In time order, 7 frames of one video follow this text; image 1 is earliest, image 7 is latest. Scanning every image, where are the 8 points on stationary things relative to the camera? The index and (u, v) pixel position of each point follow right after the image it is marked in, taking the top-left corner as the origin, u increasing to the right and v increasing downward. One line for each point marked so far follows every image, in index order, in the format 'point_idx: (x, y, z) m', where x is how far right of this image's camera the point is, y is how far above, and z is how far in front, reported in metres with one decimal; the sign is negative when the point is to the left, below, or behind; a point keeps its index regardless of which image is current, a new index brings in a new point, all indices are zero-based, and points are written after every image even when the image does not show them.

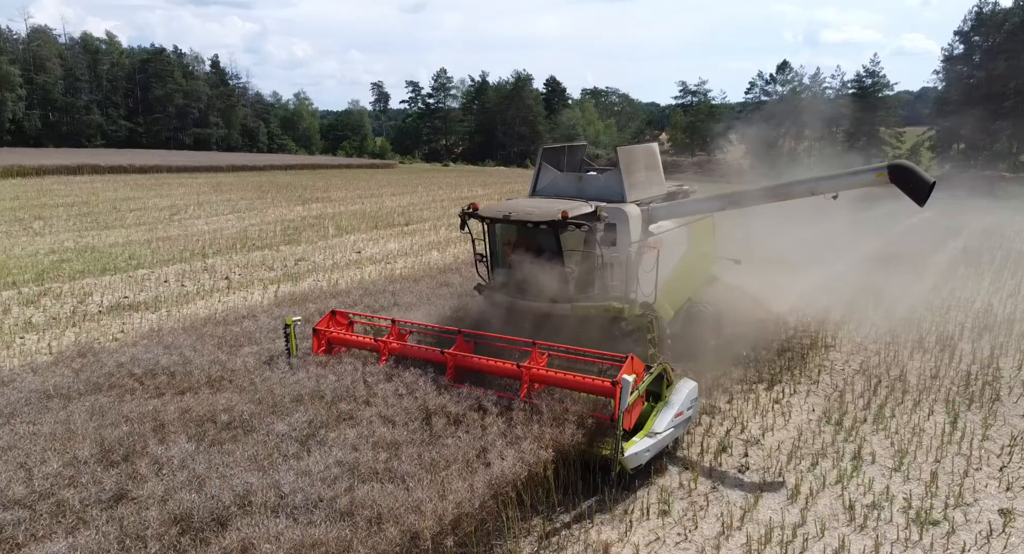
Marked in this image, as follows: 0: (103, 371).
0: (-3.4, -0.8, +5.3) m
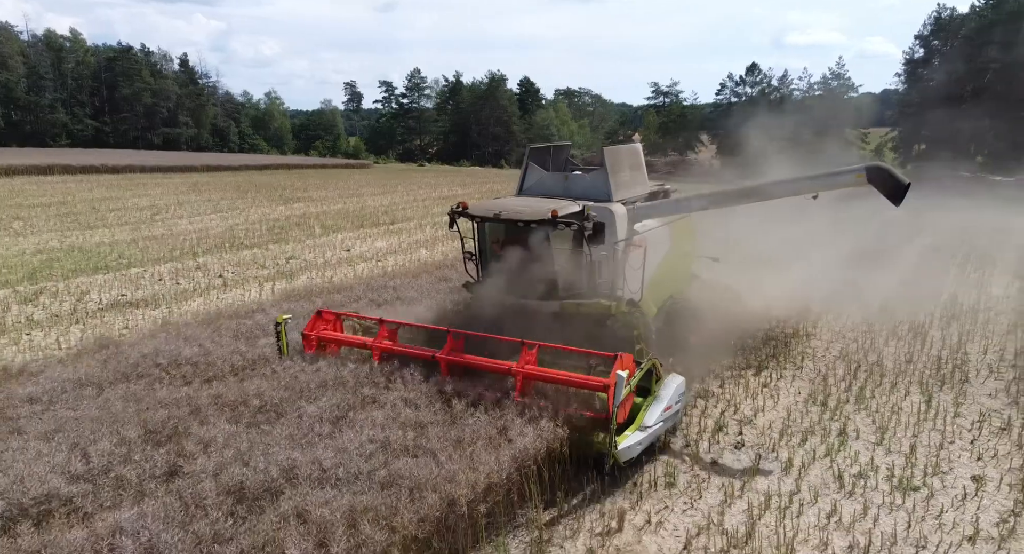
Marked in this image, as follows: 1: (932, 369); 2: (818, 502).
0: (-3.3, -0.7, +5.5) m
1: (+4.9, -1.1, +7.4) m
2: (+2.3, -1.6, +4.7) m
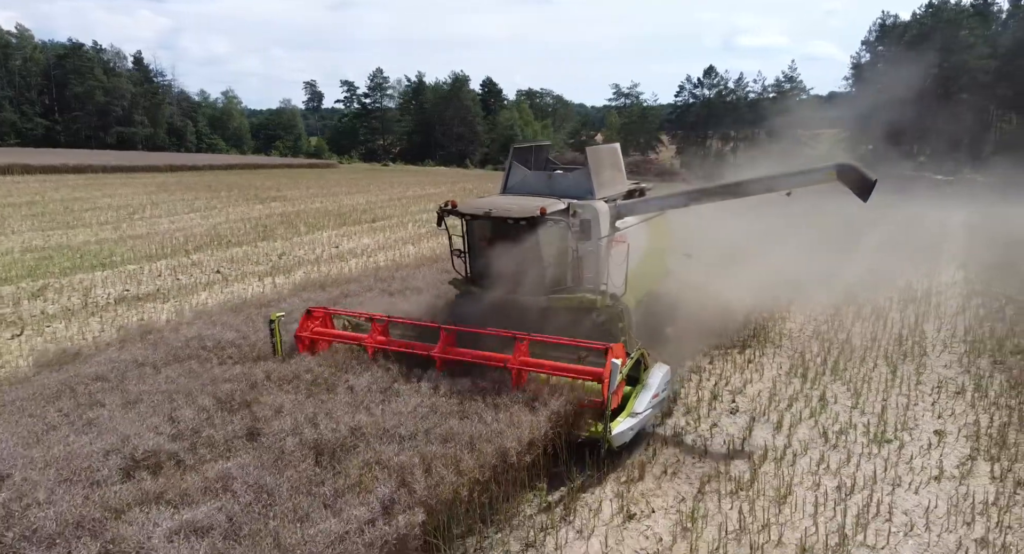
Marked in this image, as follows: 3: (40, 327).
0: (-3.1, -0.6, +5.9) m
1: (+5.0, -0.9, +8.3) m
2: (+2.5, -1.5, +5.3) m
3: (-5.7, -0.6, +7.7) m
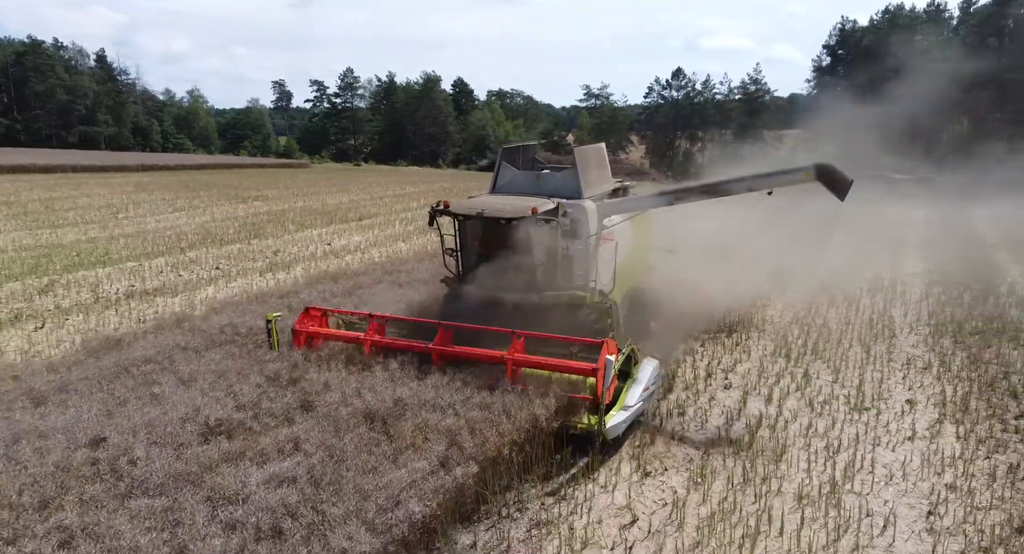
0: (-2.9, -0.5, +6.2) m
1: (+5.0, -0.7, +9.0) m
2: (+2.7, -1.3, +6.0) m
3: (-5.7, -0.5, +7.9) m
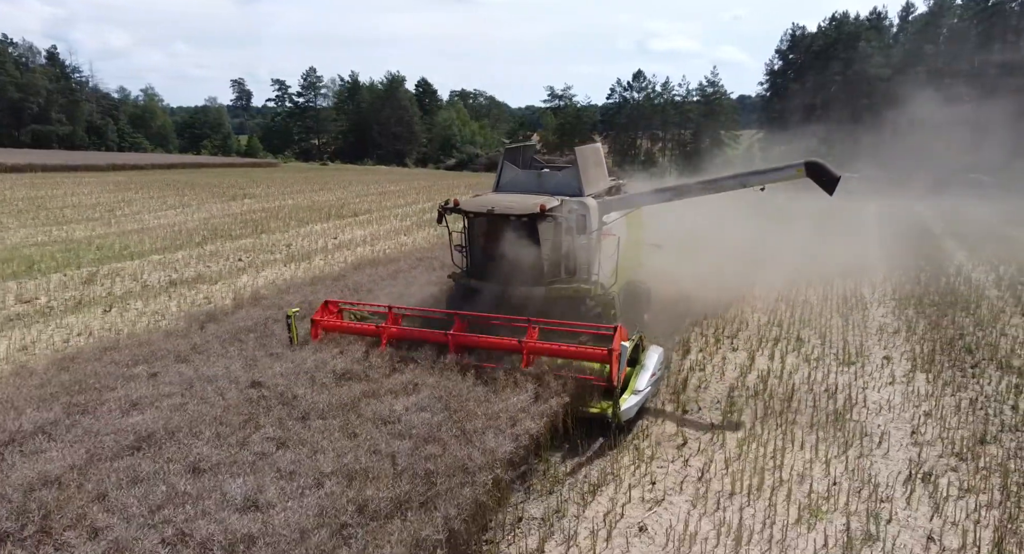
0: (-2.4, -0.3, +7.0) m
1: (+5.4, -0.4, +10.3) m
2: (+3.2, -1.0, +7.1) m
3: (-5.3, -0.4, +8.6) m
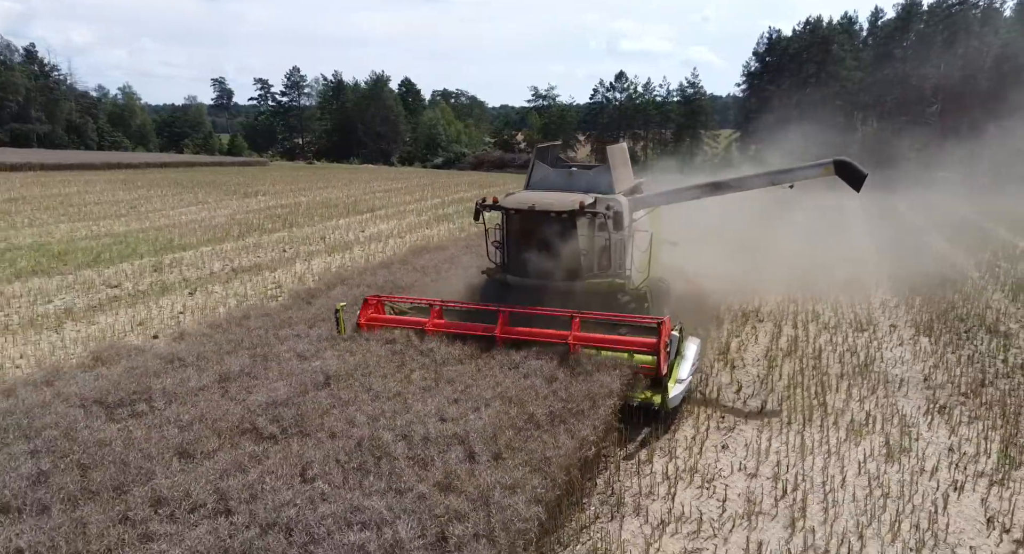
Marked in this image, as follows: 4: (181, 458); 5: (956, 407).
0: (-1.7, -0.1, +7.9) m
1: (+6.0, -0.1, +11.4) m
2: (+3.9, -0.8, +8.1) m
3: (-4.6, -0.2, +9.4) m
4: (-1.8, -1.0, +3.5) m
5: (+4.1, -1.2, +5.8) m
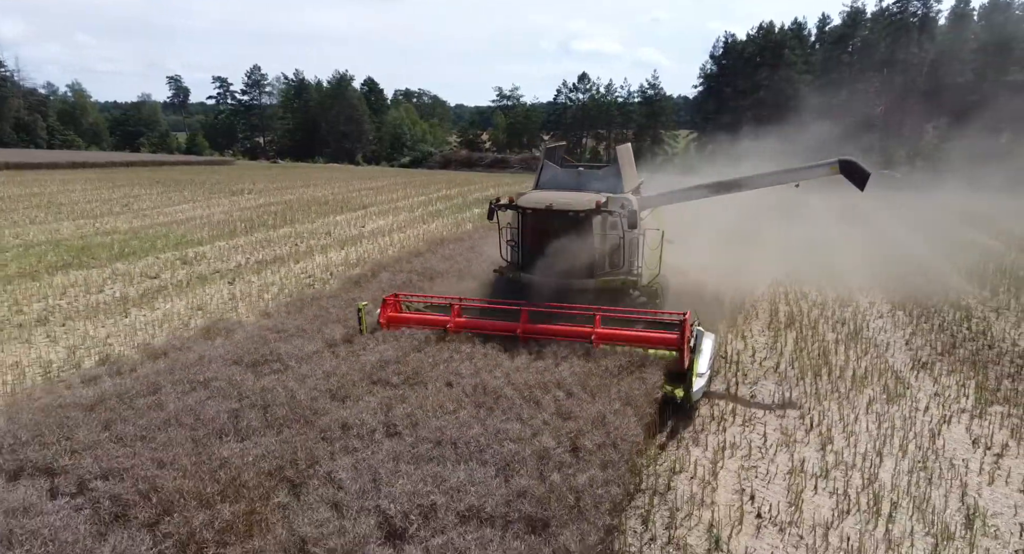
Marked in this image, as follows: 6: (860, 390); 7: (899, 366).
0: (-1.3, +0.1, +8.6) m
1: (+6.2, +0.2, +12.5) m
2: (+4.3, -0.5, +9.2) m
3: (-4.3, 0.0, +9.9) m
4: (-1.2, -0.8, +4.2) m
5: (+4.6, -0.9, +6.9) m
6: (+3.3, -1.1, +6.1) m
7: (+4.1, -1.0, +6.8) m
